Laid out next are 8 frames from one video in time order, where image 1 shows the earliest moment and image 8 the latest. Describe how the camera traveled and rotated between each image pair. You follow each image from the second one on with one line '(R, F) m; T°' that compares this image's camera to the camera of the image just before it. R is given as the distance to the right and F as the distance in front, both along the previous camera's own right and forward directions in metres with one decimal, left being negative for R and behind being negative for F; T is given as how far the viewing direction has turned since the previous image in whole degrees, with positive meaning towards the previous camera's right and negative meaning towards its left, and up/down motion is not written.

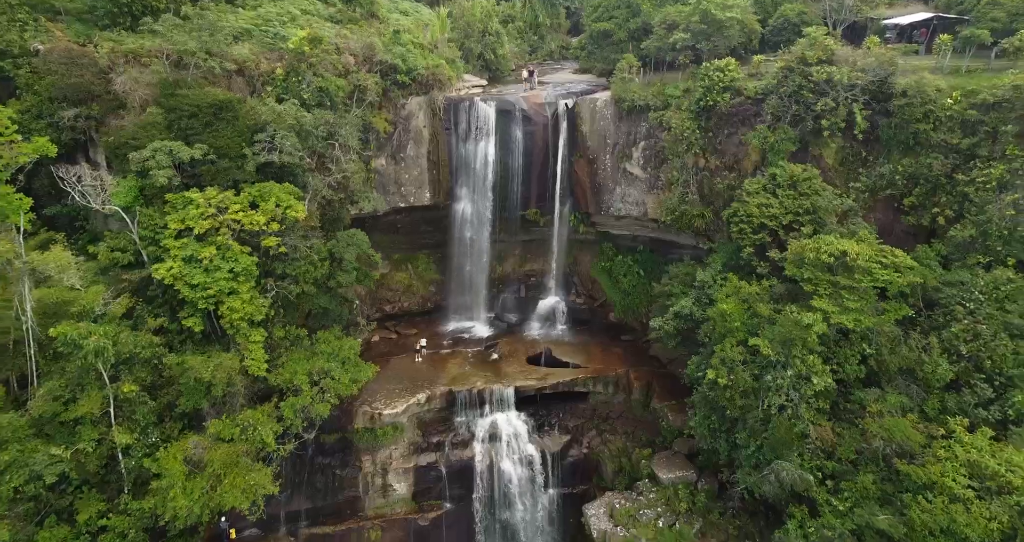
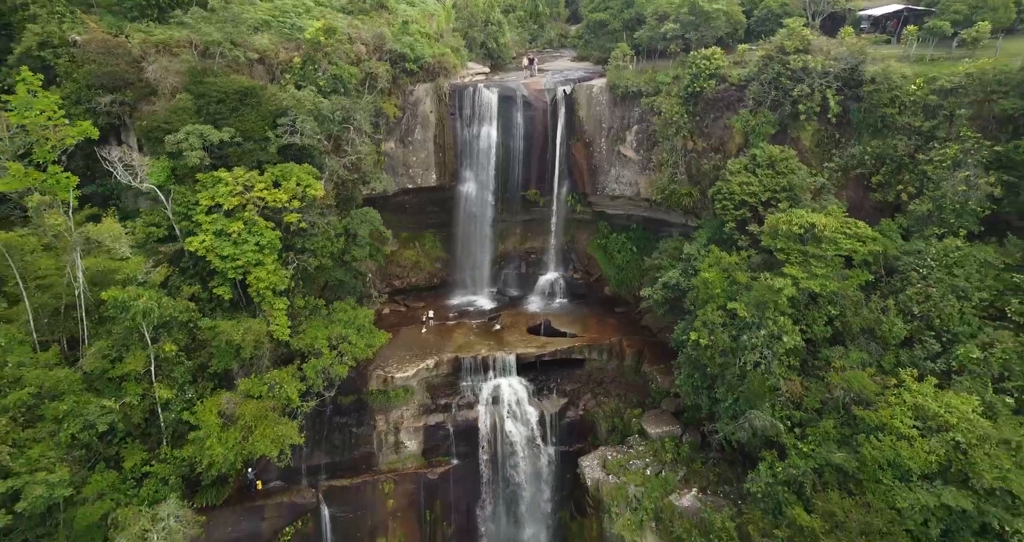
(0.0, -1.0) m; 0°
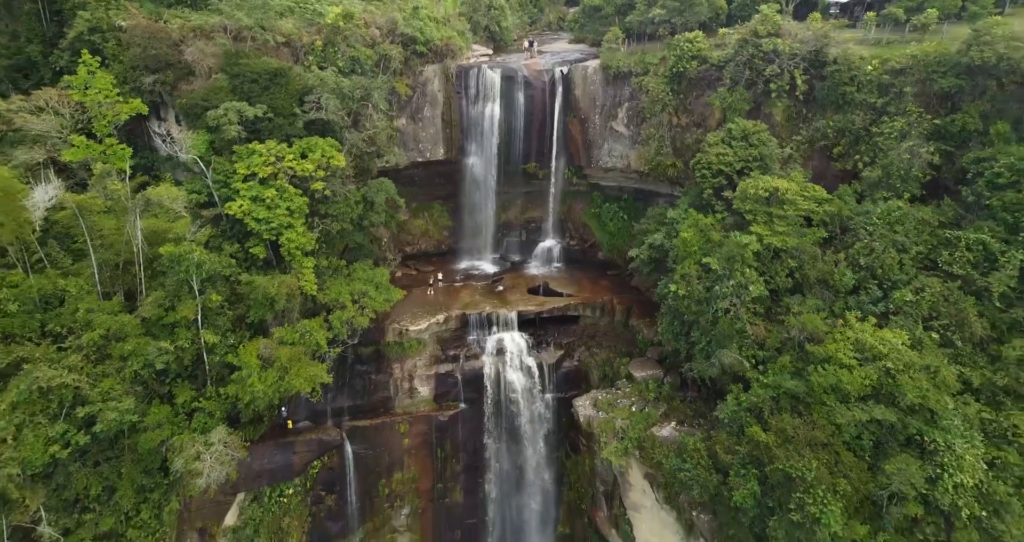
(0.0, -1.6) m; 0°
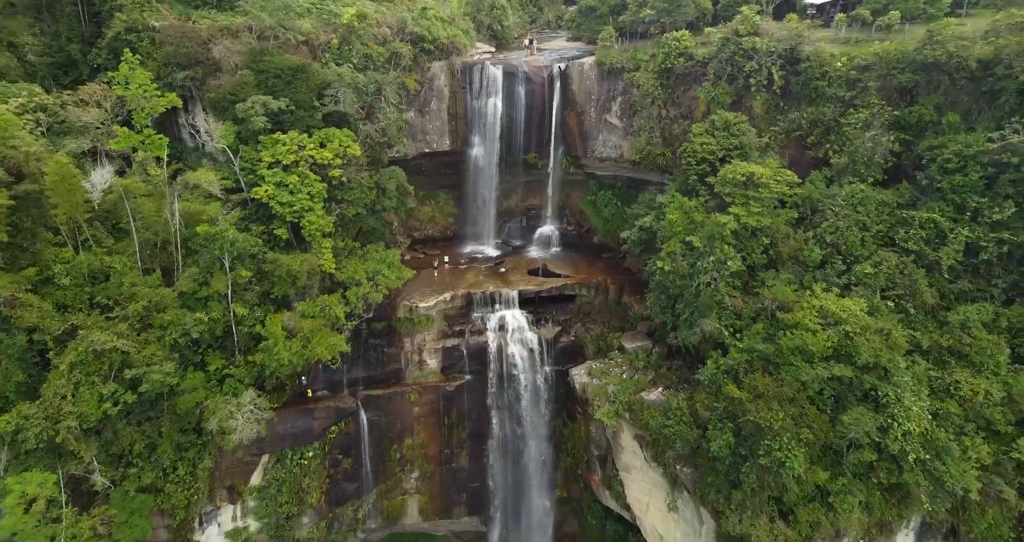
(0.0, -1.3) m; 0°
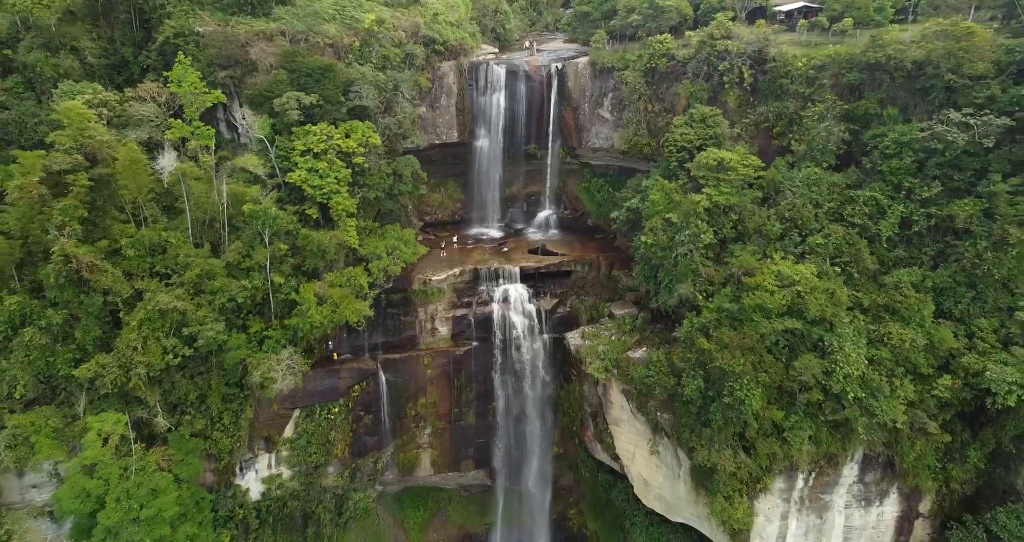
(-0.1, -2.1) m; 0°
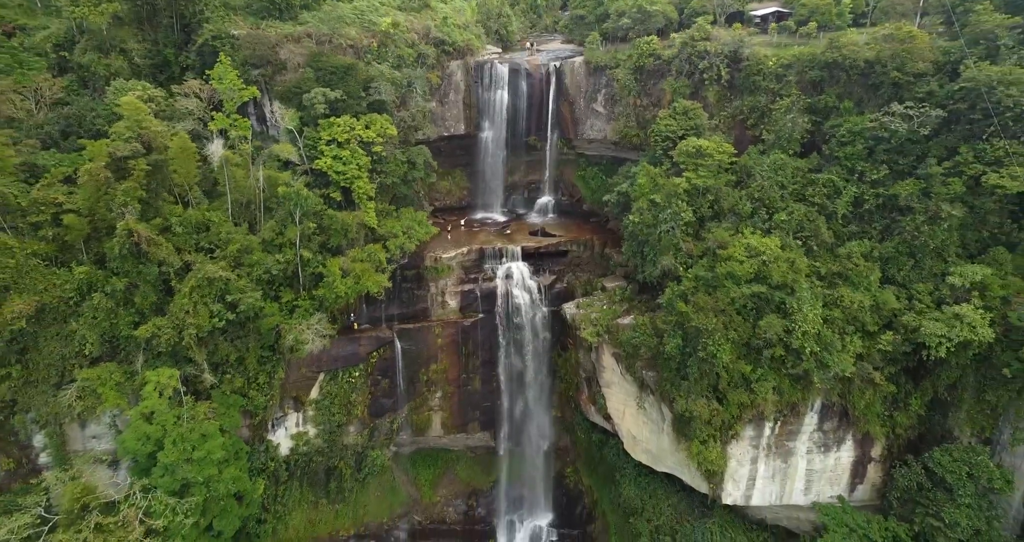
(-0.1, -2.0) m; 0°
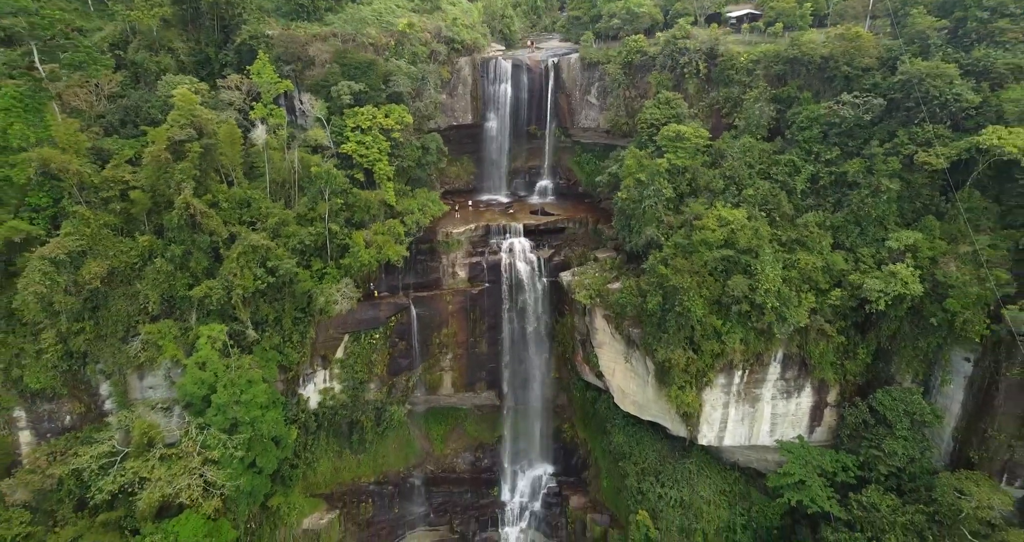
(-0.1, -2.5) m; 0°
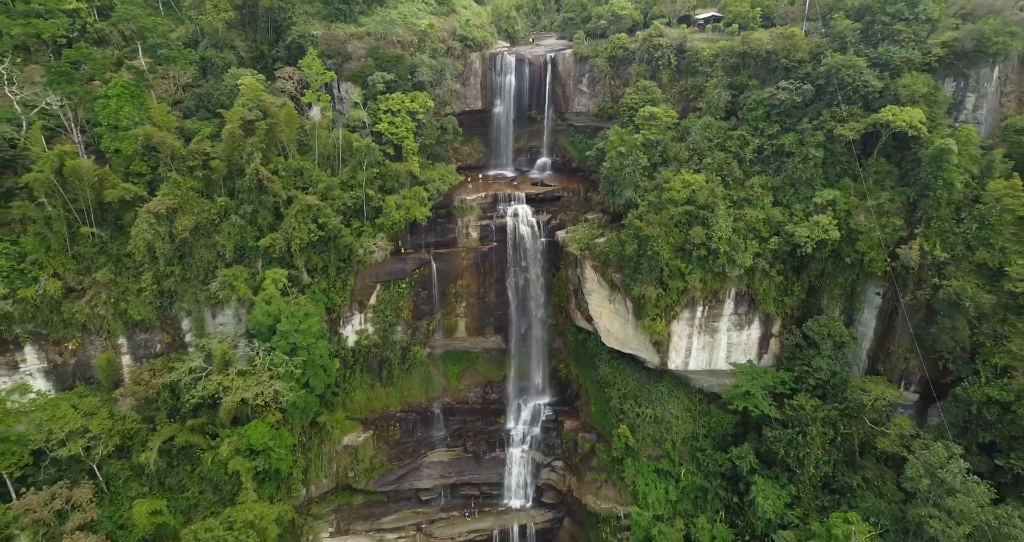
(-0.1, -4.5) m; 0°
